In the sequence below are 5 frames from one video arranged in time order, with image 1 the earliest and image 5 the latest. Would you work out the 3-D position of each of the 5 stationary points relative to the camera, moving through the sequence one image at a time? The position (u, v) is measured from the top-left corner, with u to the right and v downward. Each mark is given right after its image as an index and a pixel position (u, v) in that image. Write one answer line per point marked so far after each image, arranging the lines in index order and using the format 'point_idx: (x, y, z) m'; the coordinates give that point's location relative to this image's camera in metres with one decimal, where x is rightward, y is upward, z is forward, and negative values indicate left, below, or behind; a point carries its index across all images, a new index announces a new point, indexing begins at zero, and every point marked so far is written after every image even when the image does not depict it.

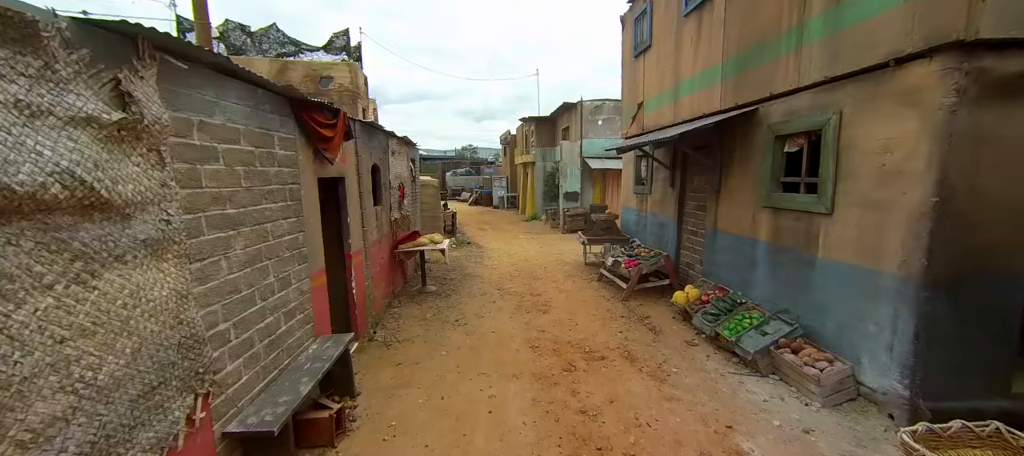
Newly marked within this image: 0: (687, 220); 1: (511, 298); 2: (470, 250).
0: (+3.3, +0.2, +7.5) m
1: (0.0, -1.4, +7.6) m
2: (-1.4, -0.7, +13.4) m
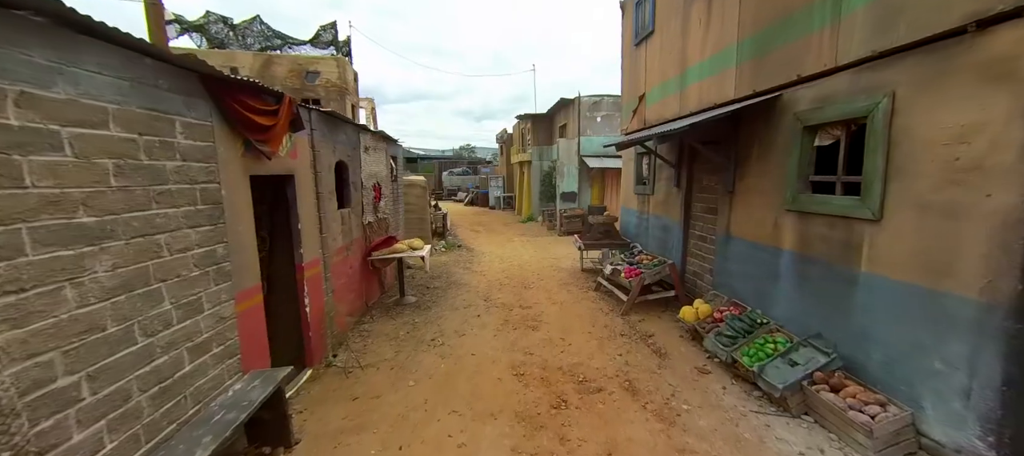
0: (+3.1, +0.1, +6.7) m
1: (-0.2, -1.4, +6.8) m
2: (-1.6, -0.8, +12.6) m
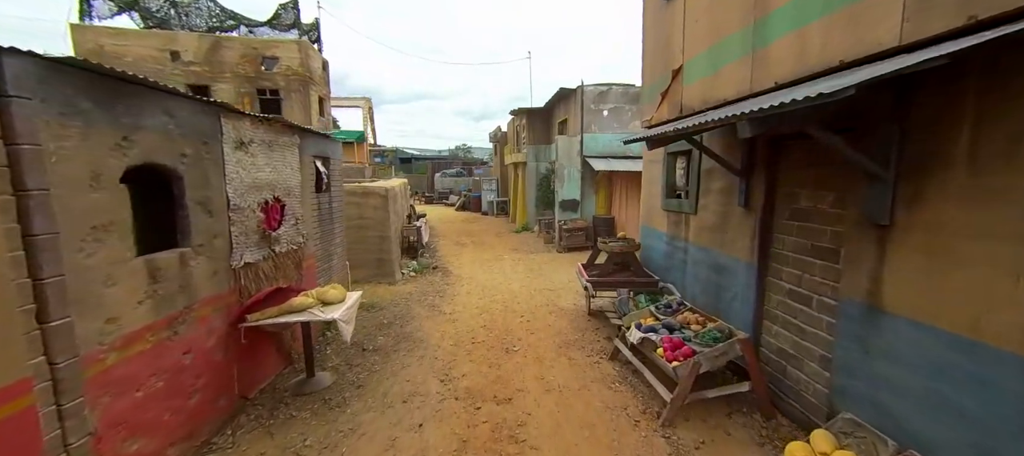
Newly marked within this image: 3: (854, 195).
0: (+2.7, -0.4, +4.0) m
1: (-0.6, -1.9, +4.1) m
2: (-2.0, -1.3, +9.9) m
3: (+2.7, +0.3, +3.2) m
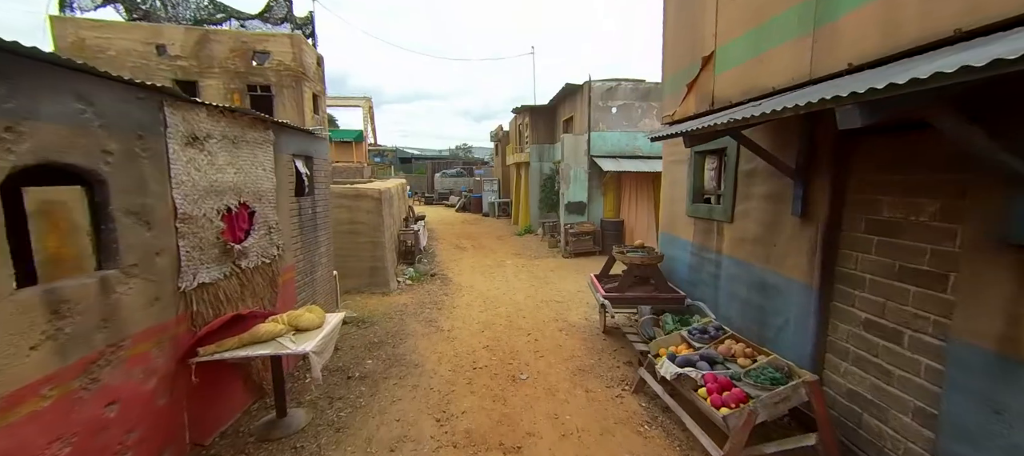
0: (+2.8, -0.5, +3.3) m
1: (-0.5, -2.0, +3.4) m
2: (-1.9, -1.4, +9.1) m
3: (+2.8, +0.1, +2.4) m
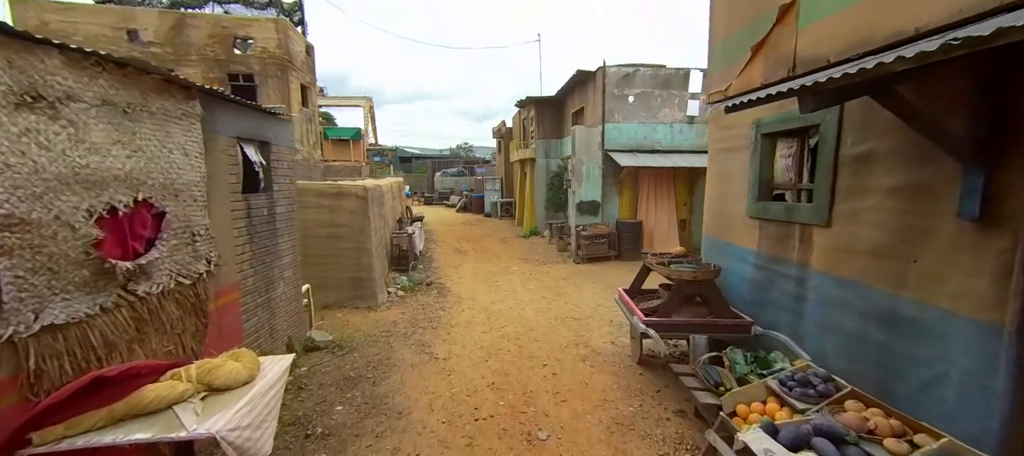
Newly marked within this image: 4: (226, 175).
0: (+3.0, -0.6, +2.0) m
1: (-0.4, -2.1, +2.1) m
2: (-1.7, -1.5, +7.9) m
3: (+2.9, +0.1, +1.1) m
4: (-2.8, +0.5, +3.9) m
